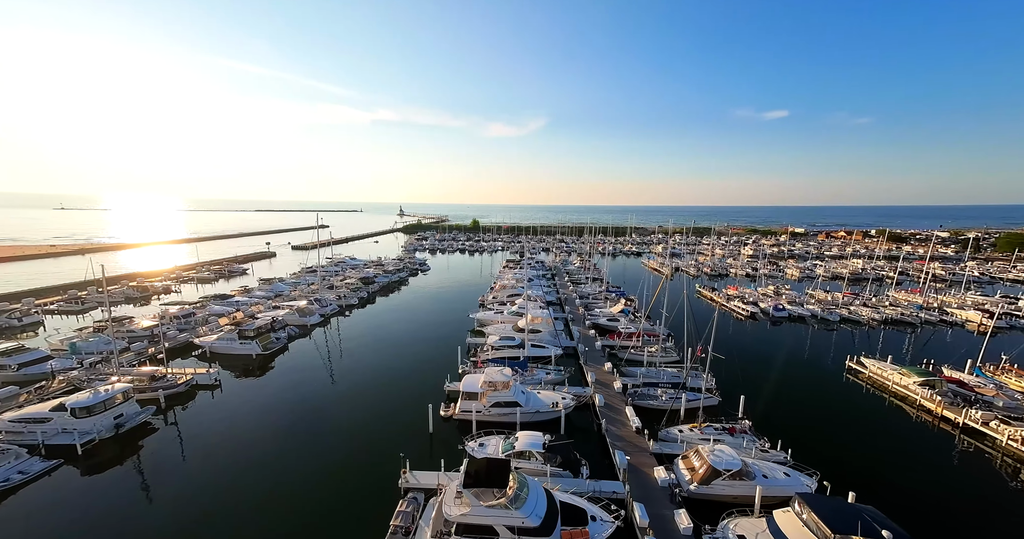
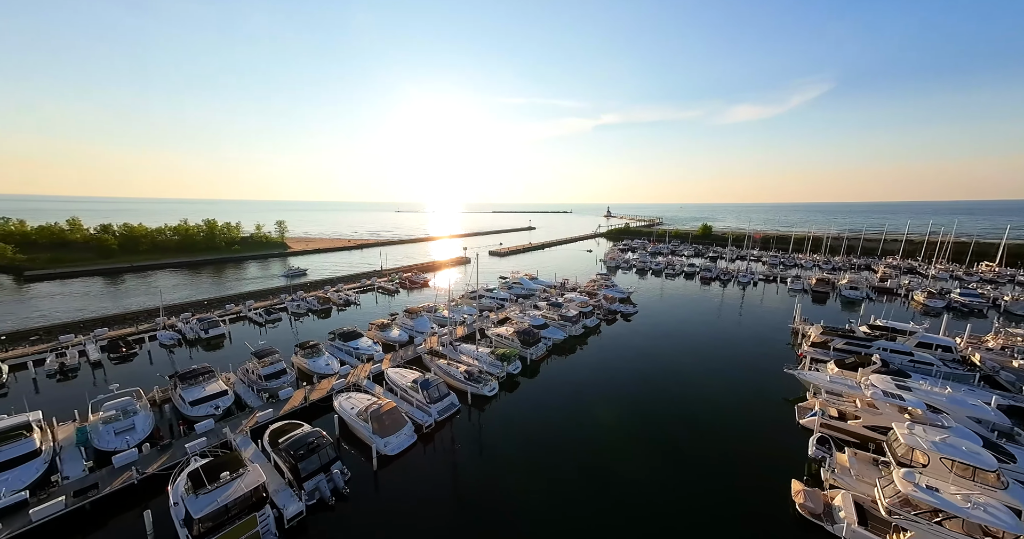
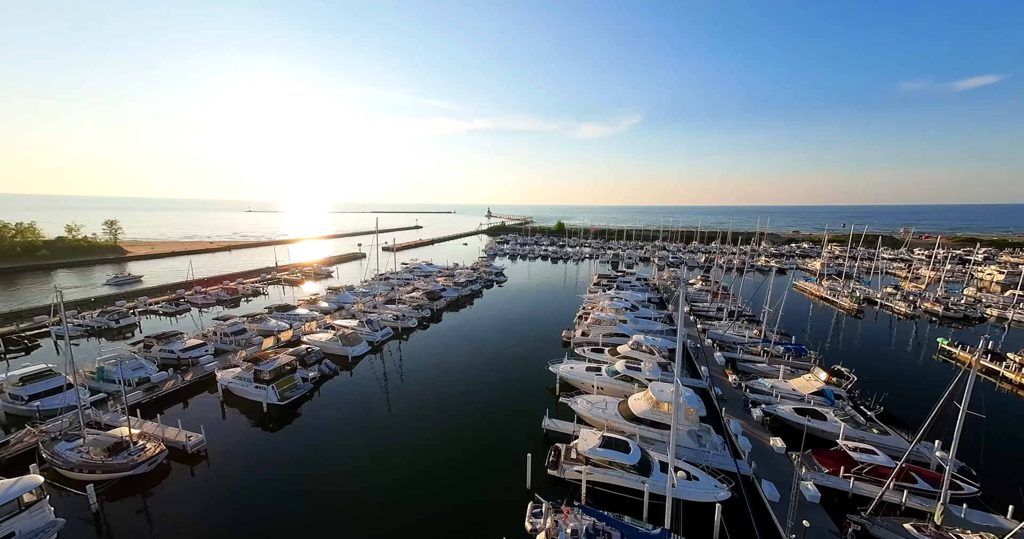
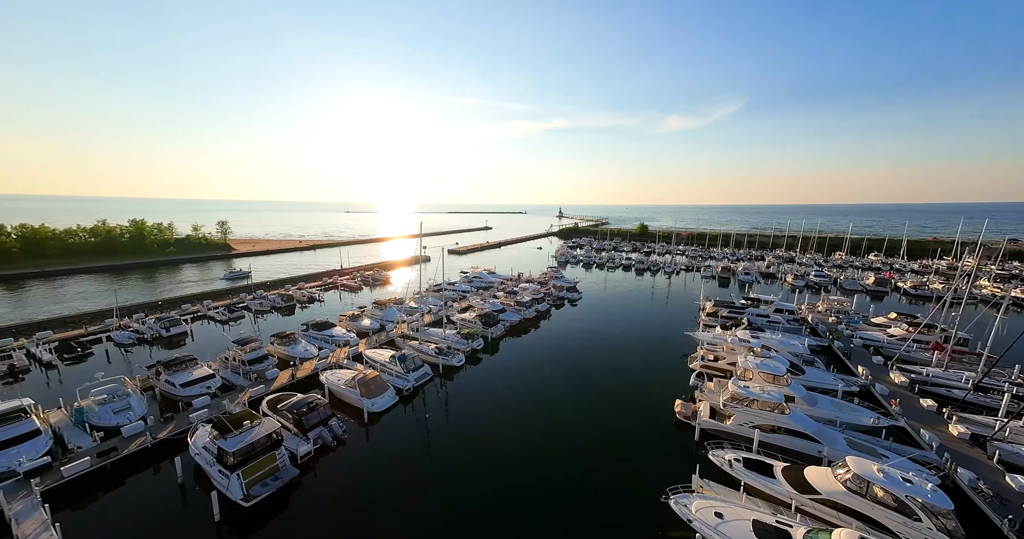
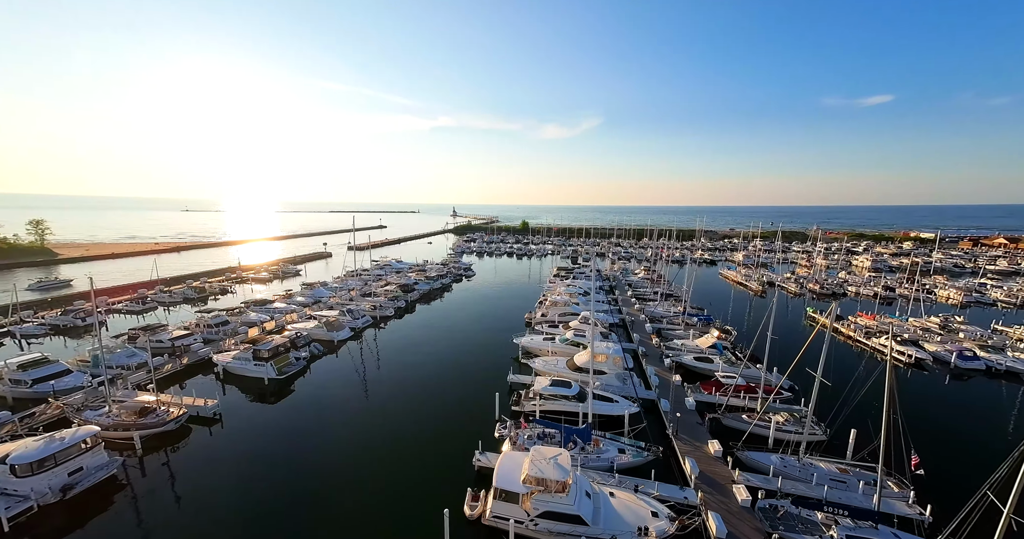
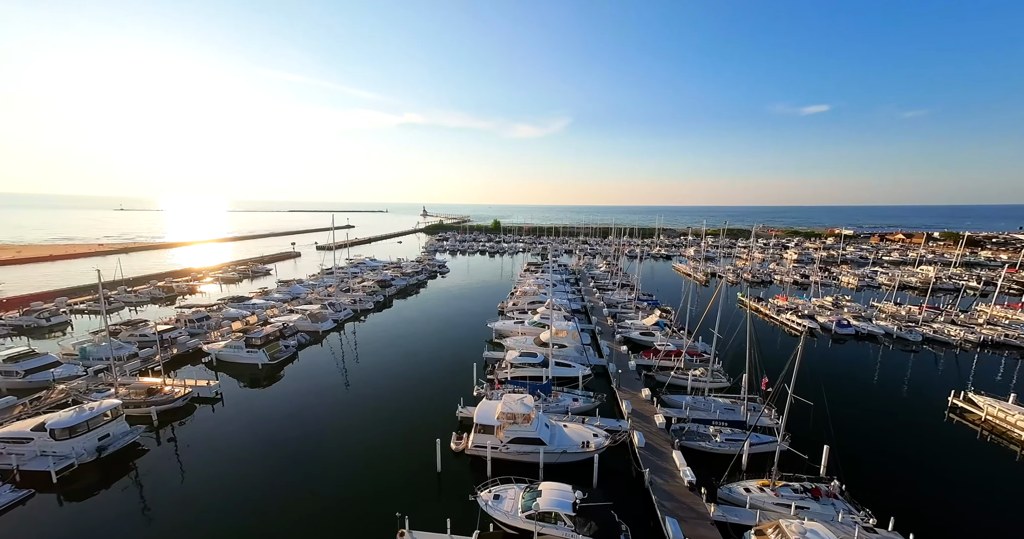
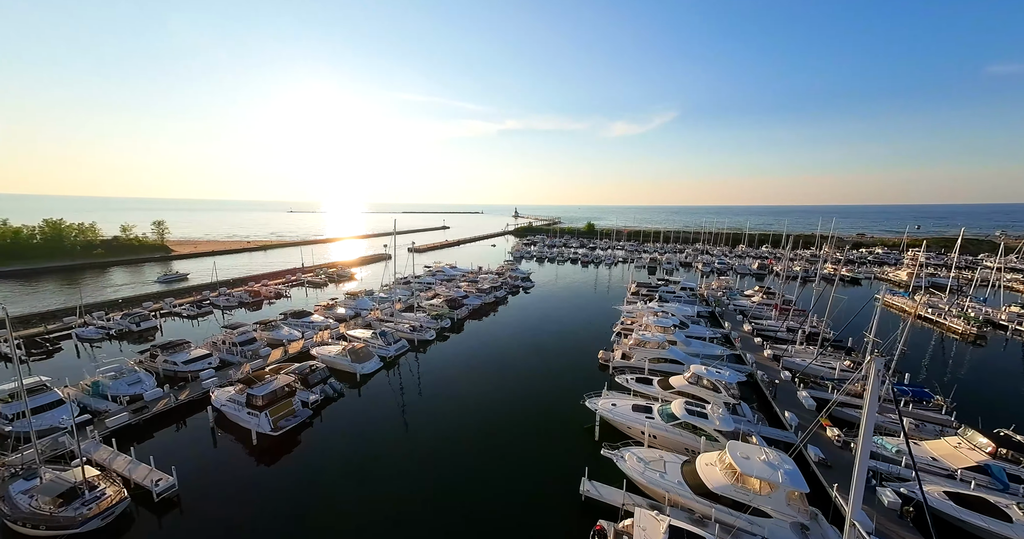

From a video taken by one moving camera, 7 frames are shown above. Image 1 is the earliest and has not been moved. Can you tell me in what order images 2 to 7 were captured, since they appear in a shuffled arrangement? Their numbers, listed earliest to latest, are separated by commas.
6, 5, 3, 7, 4, 2
